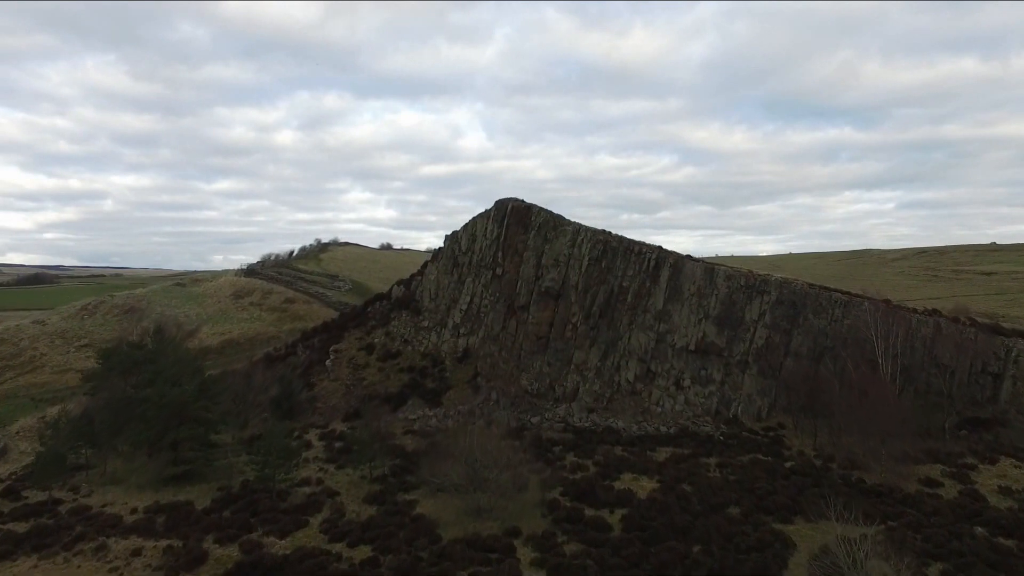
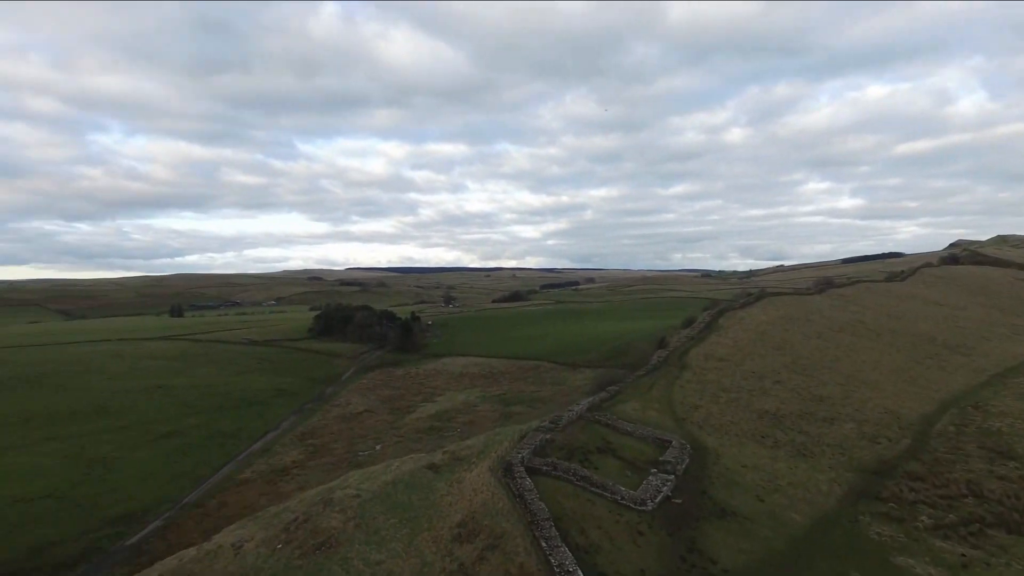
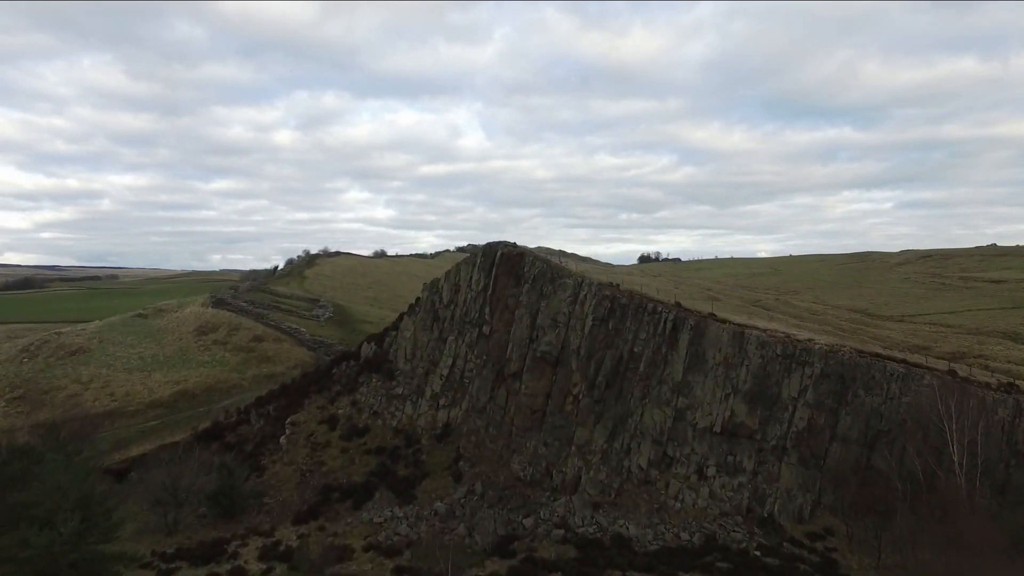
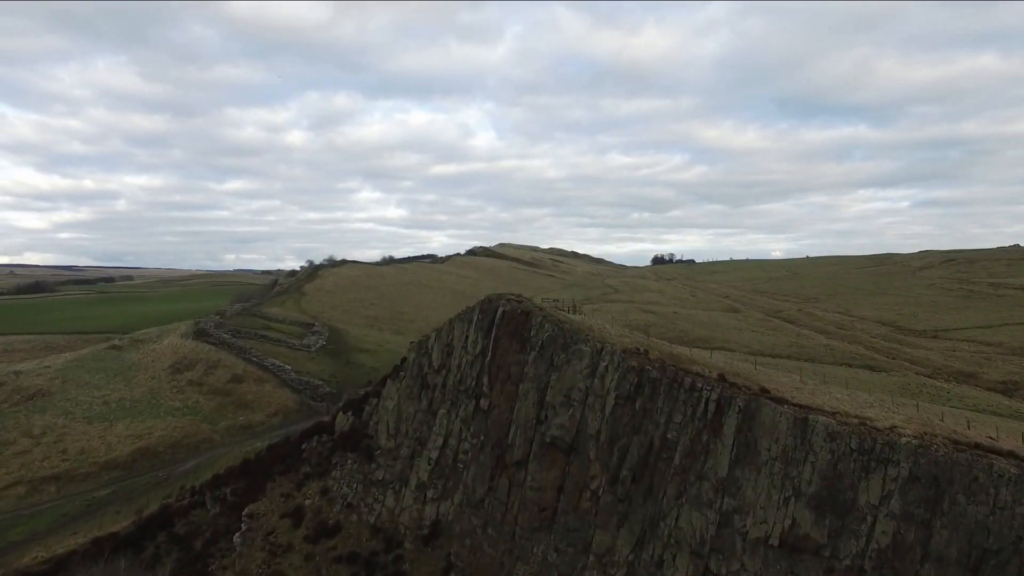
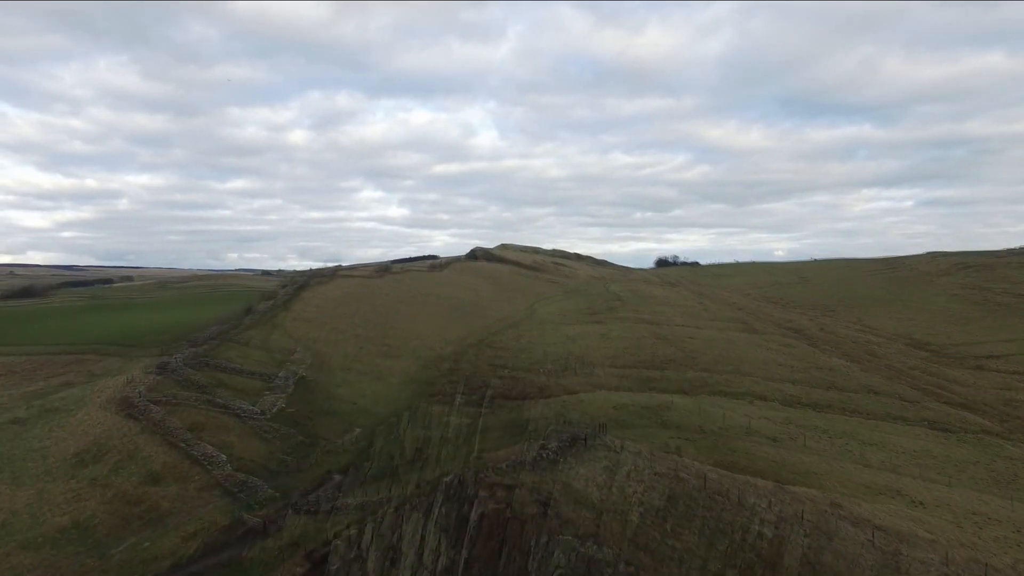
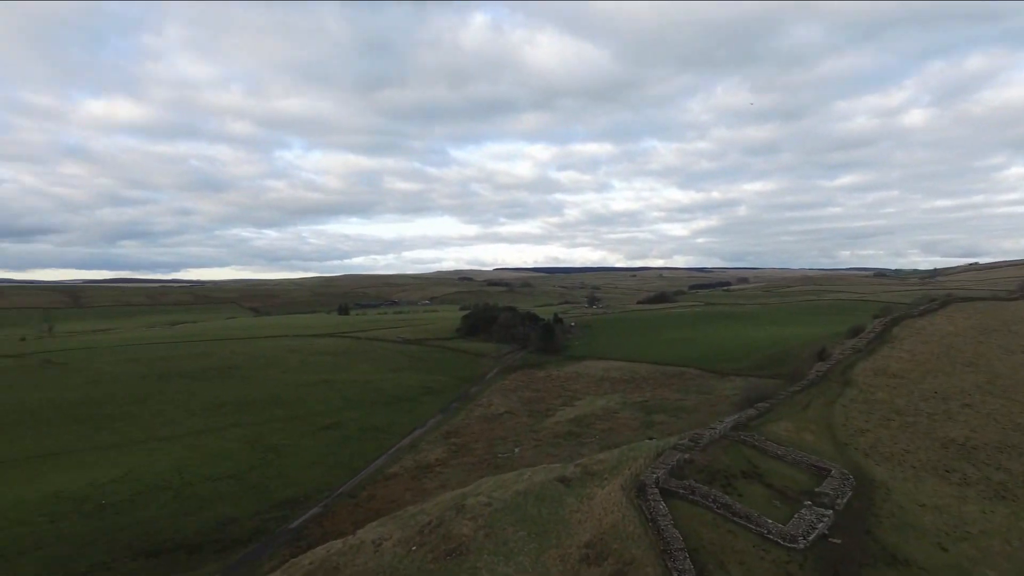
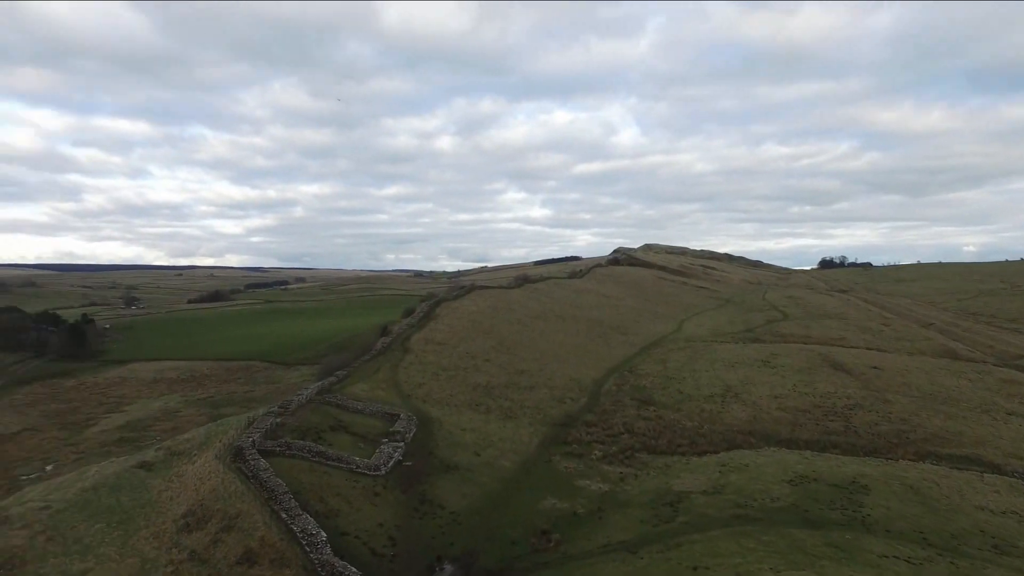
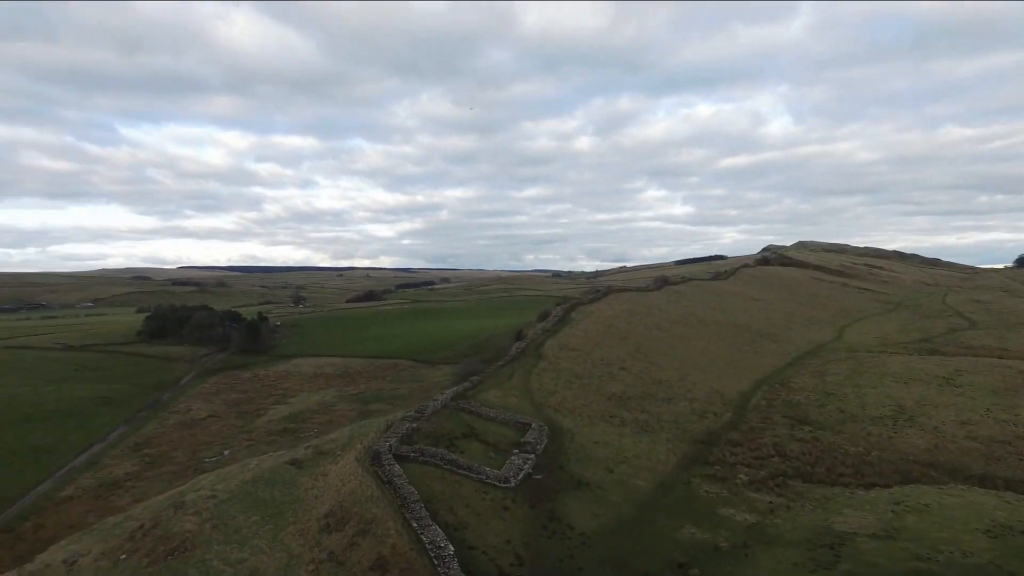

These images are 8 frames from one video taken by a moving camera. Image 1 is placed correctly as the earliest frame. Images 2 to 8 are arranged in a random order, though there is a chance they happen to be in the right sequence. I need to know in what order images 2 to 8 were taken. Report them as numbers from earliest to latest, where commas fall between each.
3, 4, 5, 7, 8, 2, 6
